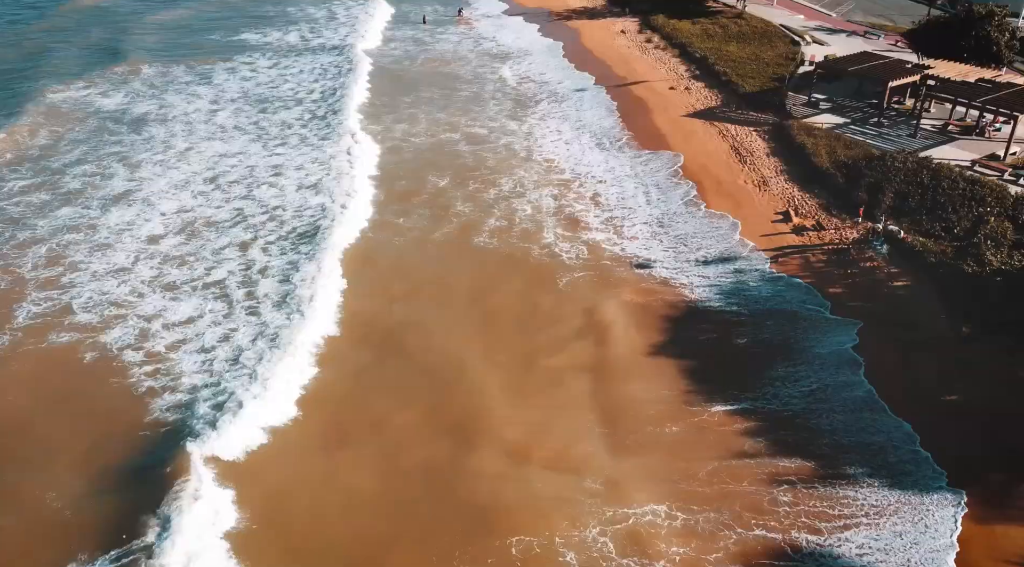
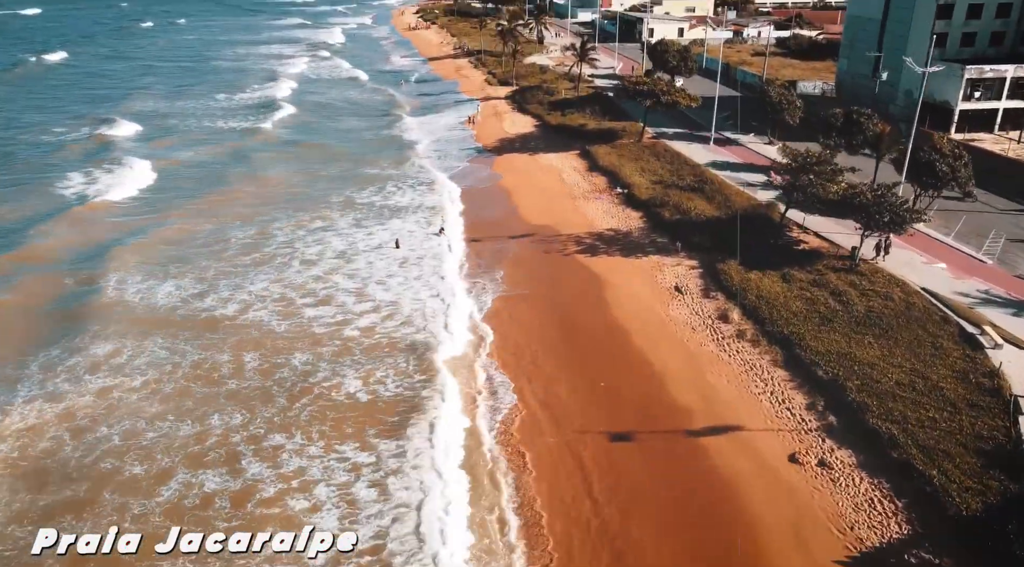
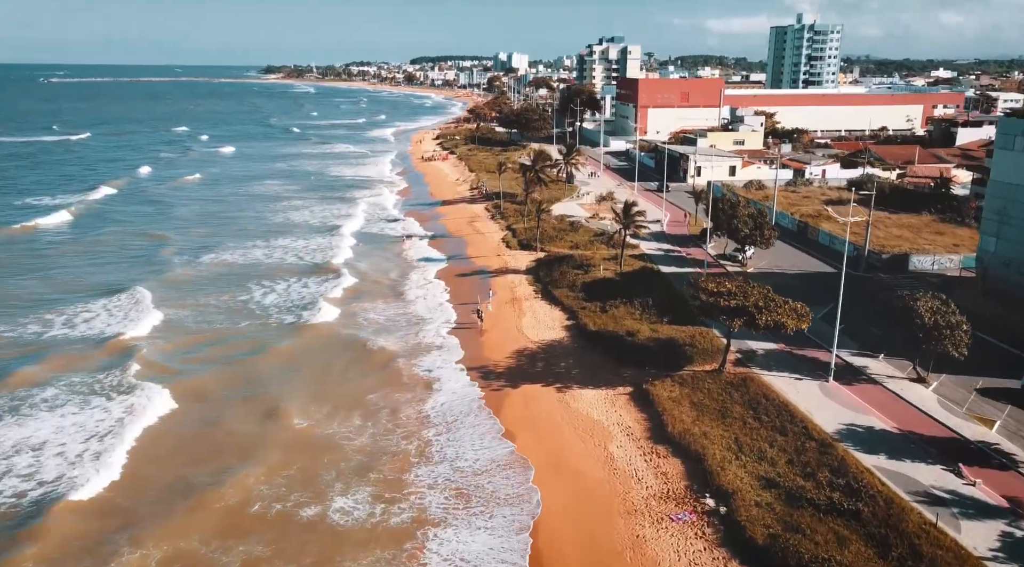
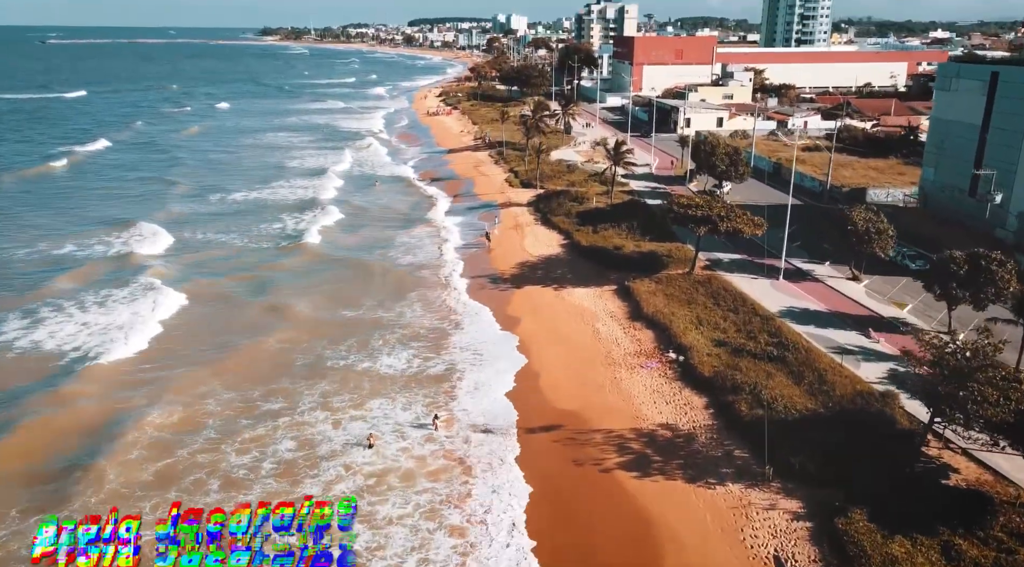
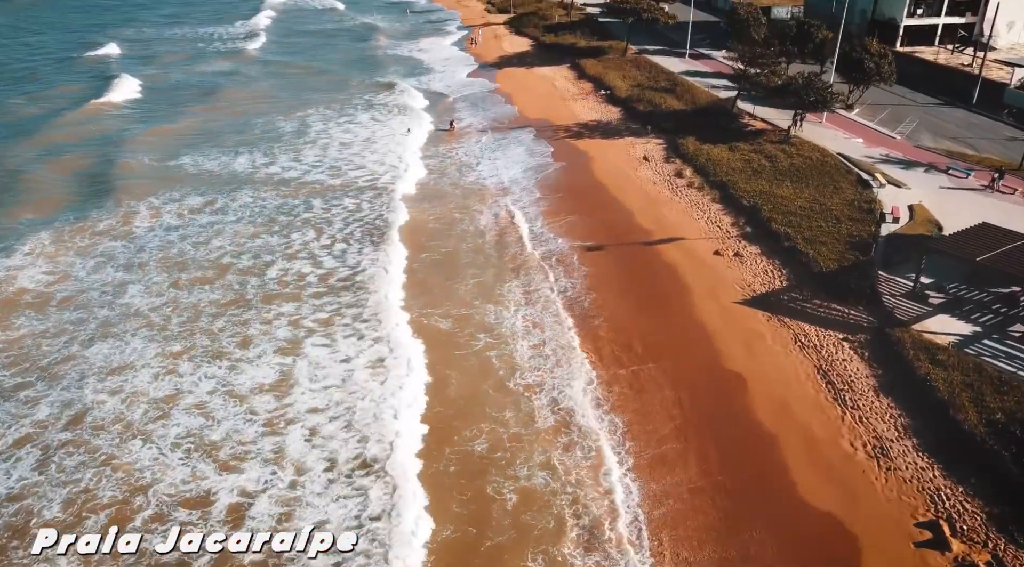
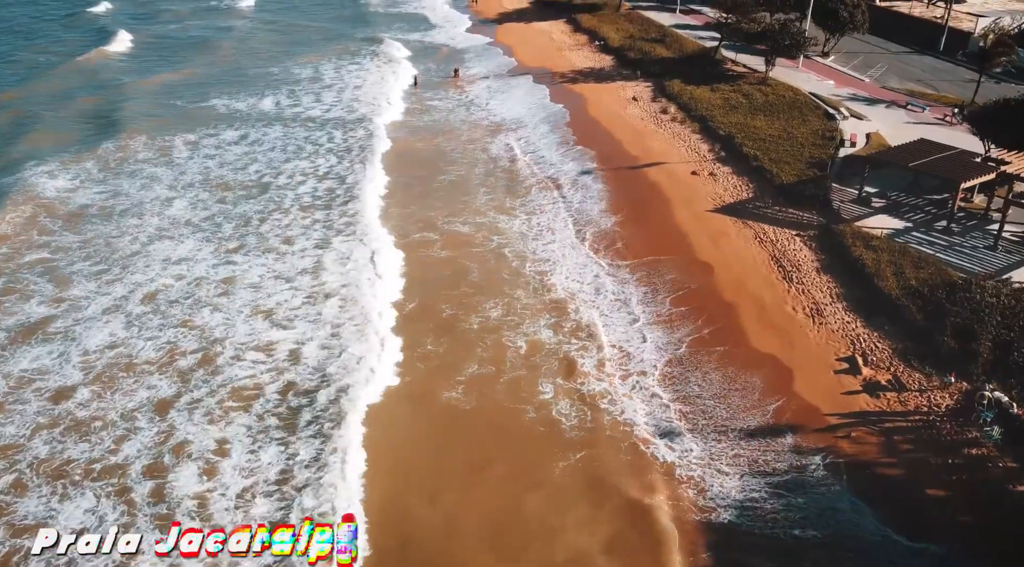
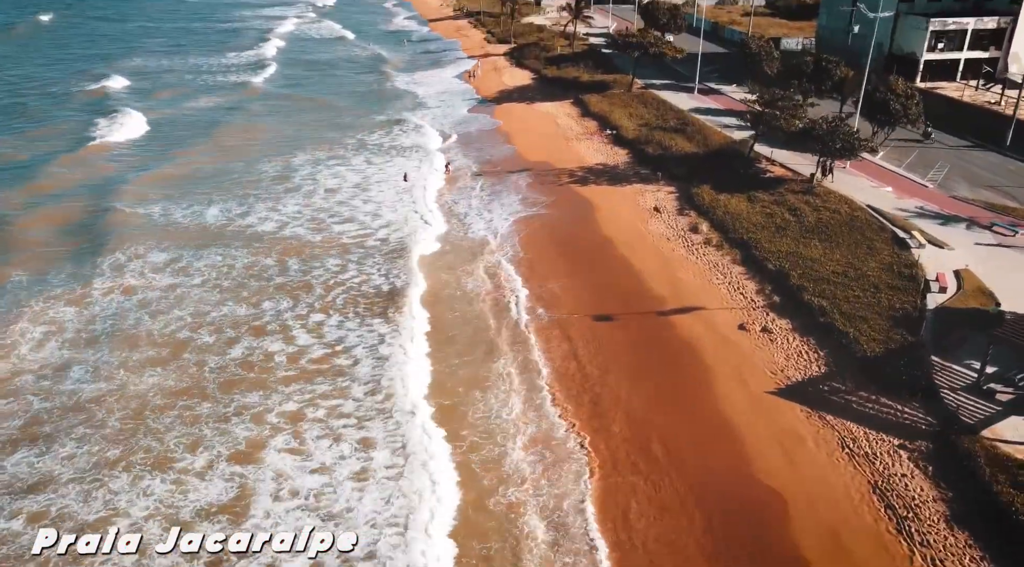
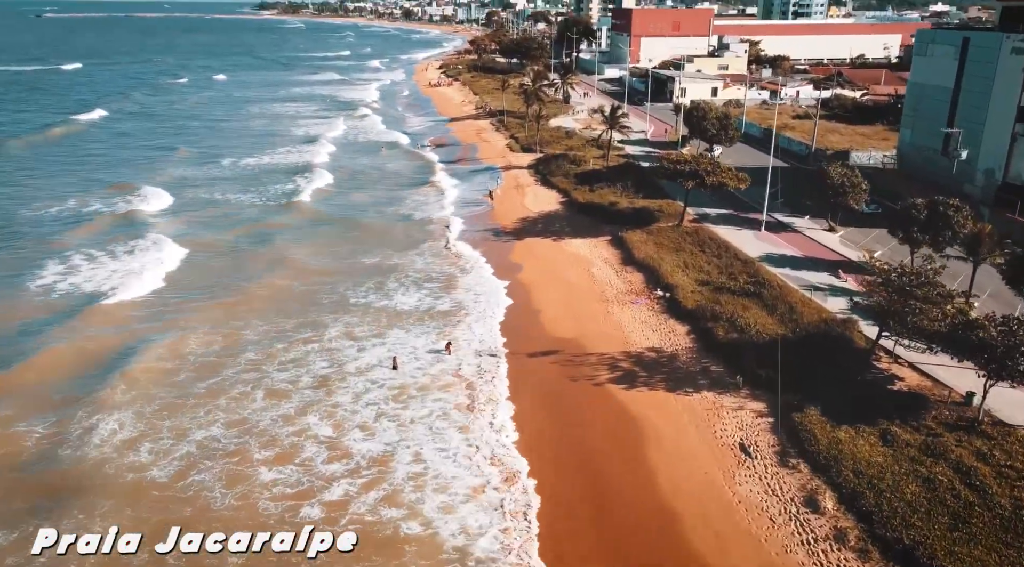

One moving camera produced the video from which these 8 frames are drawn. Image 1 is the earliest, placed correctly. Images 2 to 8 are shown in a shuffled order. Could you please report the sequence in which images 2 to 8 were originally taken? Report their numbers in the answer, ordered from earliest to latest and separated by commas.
6, 5, 7, 2, 8, 4, 3
